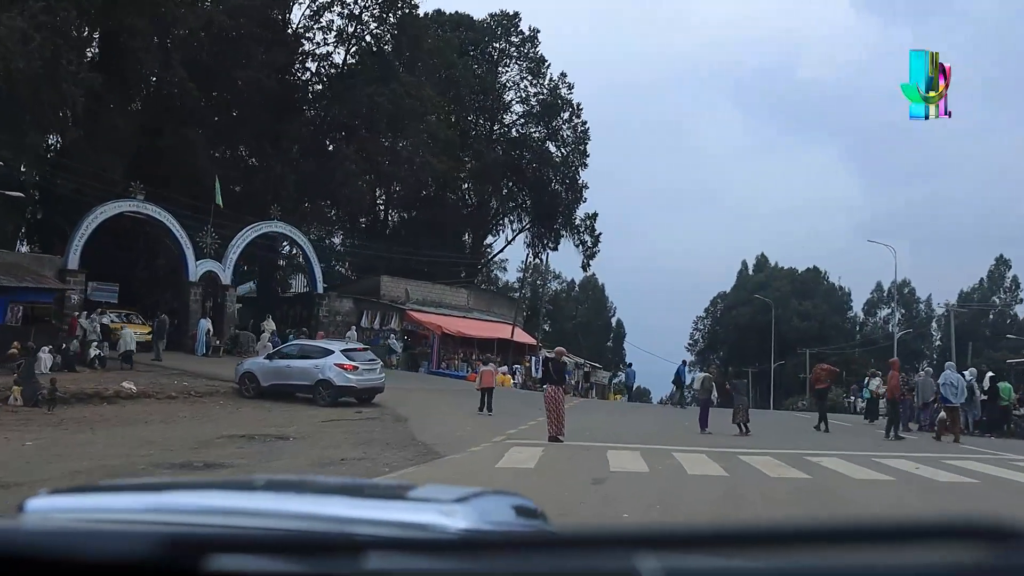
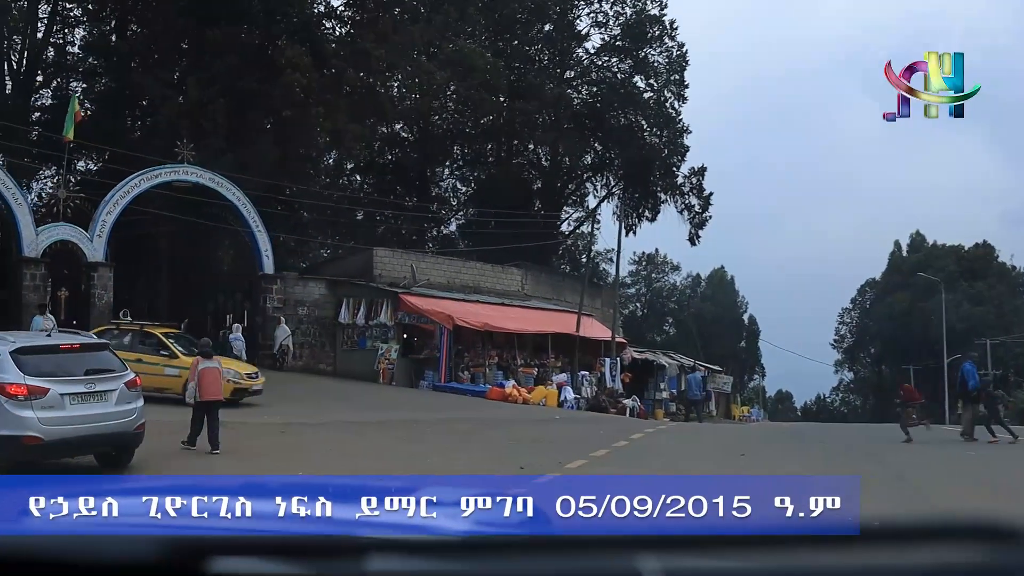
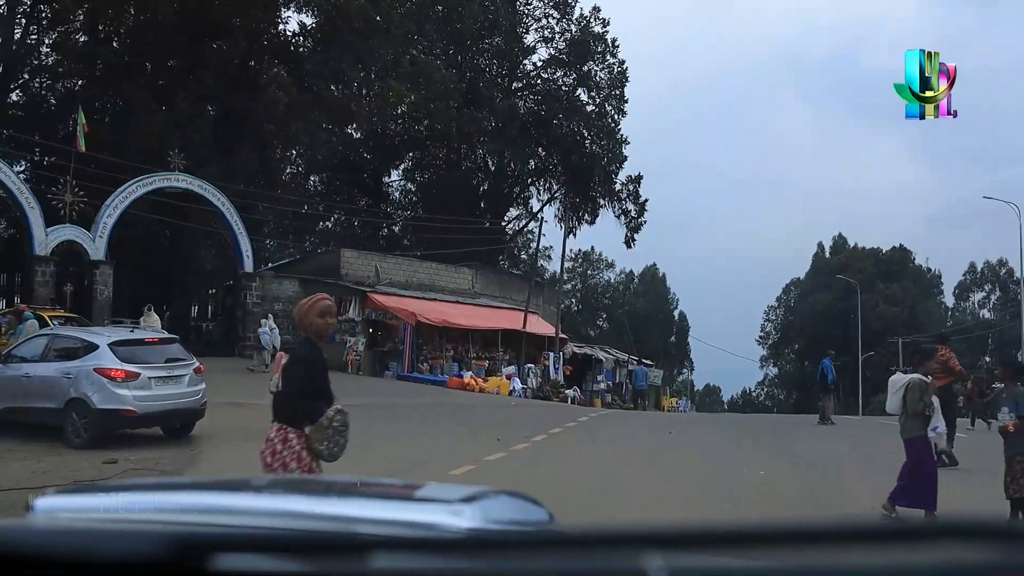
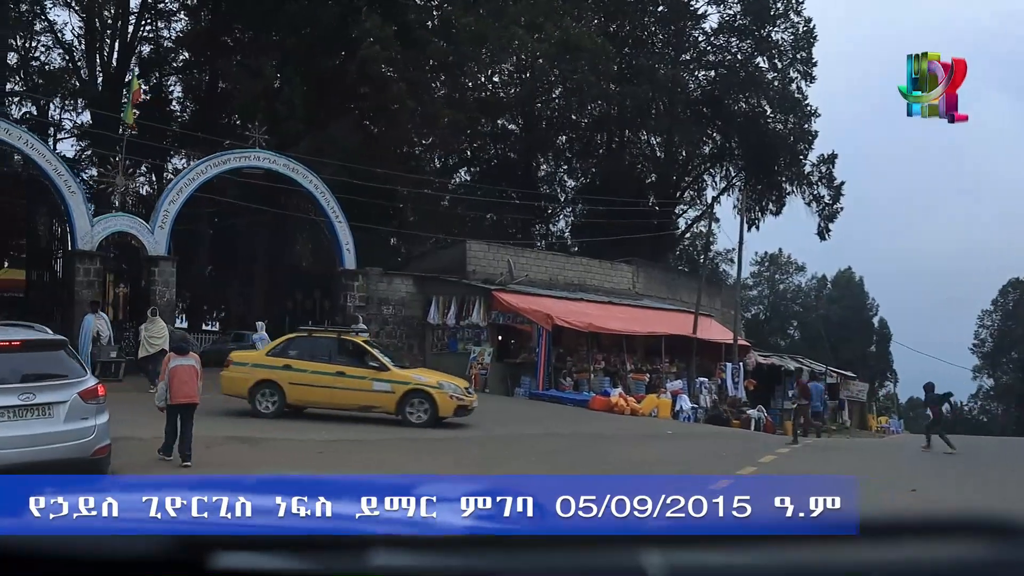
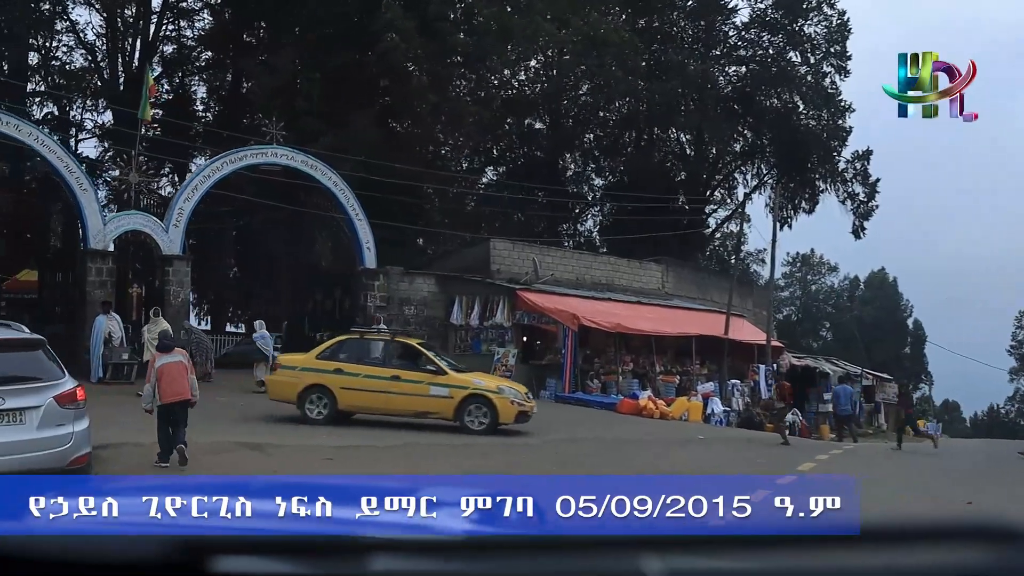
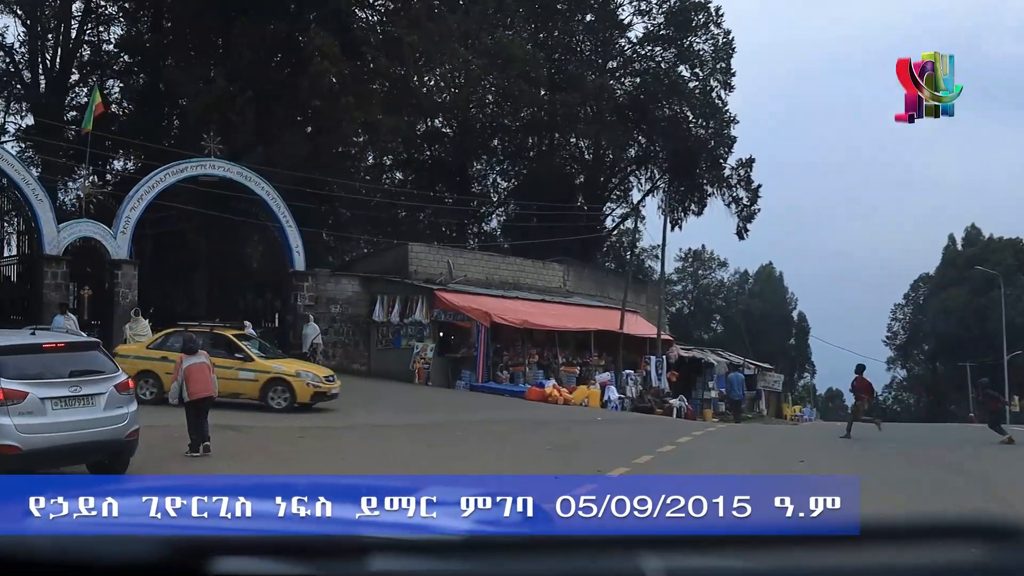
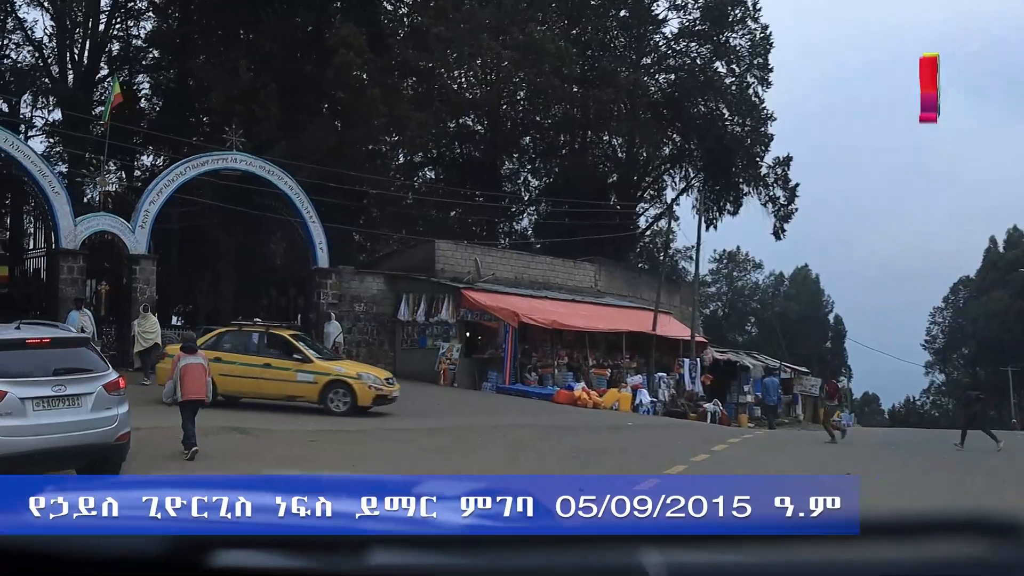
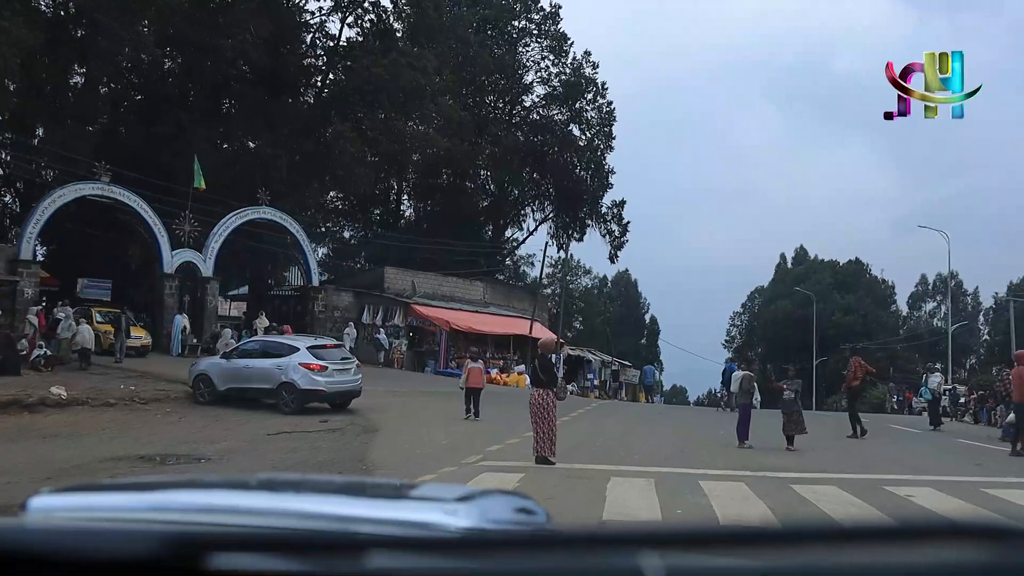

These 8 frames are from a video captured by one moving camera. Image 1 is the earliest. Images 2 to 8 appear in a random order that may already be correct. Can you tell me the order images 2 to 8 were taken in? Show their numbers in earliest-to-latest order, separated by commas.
8, 3, 2, 6, 7, 4, 5
